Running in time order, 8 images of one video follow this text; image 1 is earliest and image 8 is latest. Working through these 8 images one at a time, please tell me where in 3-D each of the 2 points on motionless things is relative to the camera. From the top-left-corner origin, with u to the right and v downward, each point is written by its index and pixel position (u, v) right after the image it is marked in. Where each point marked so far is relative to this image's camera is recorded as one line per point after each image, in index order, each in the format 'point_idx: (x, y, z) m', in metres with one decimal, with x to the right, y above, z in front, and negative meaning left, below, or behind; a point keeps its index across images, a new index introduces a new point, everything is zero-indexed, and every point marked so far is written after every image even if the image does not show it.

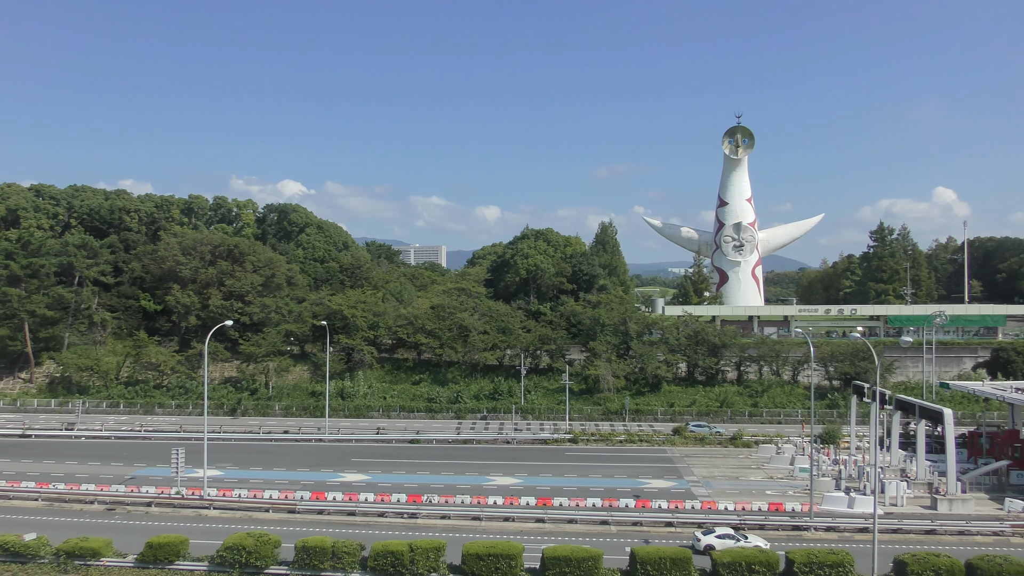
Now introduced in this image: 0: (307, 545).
0: (-3.8, -4.8, +16.5) m
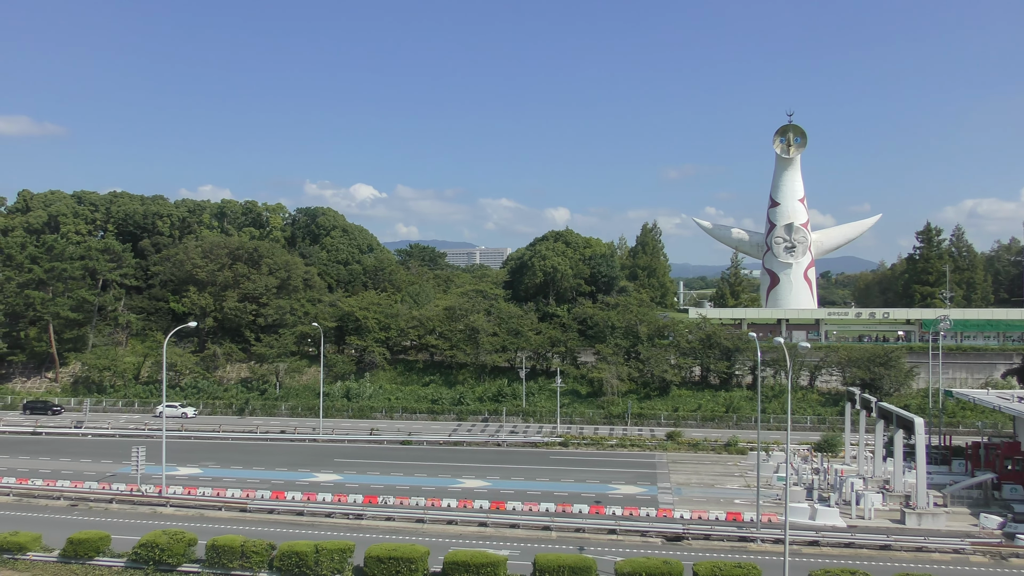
0: (-5.6, -4.8, +16.7) m
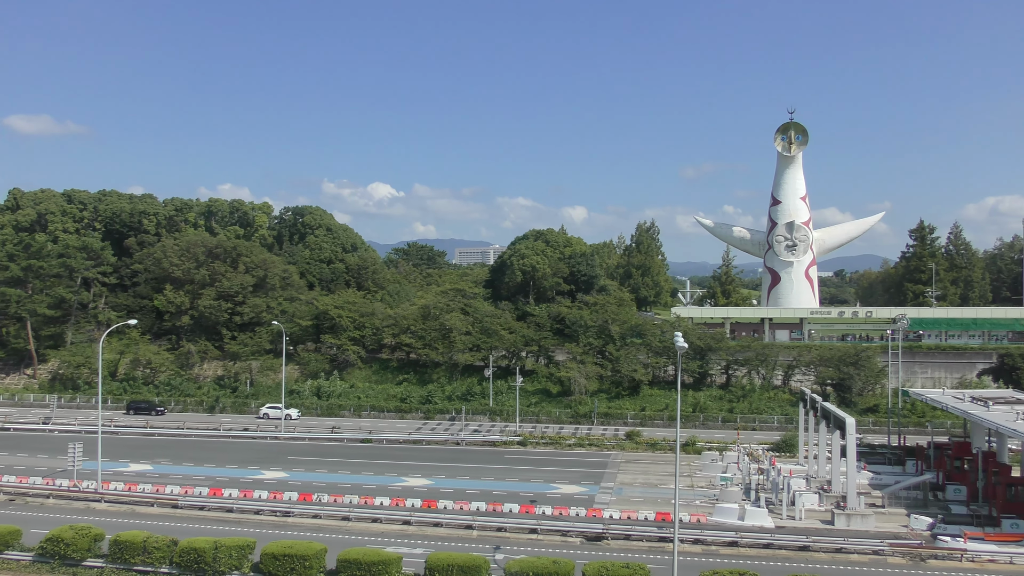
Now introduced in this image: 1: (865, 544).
0: (-7.5, -4.8, +16.9) m
1: (+7.7, -5.6, +19.4) m
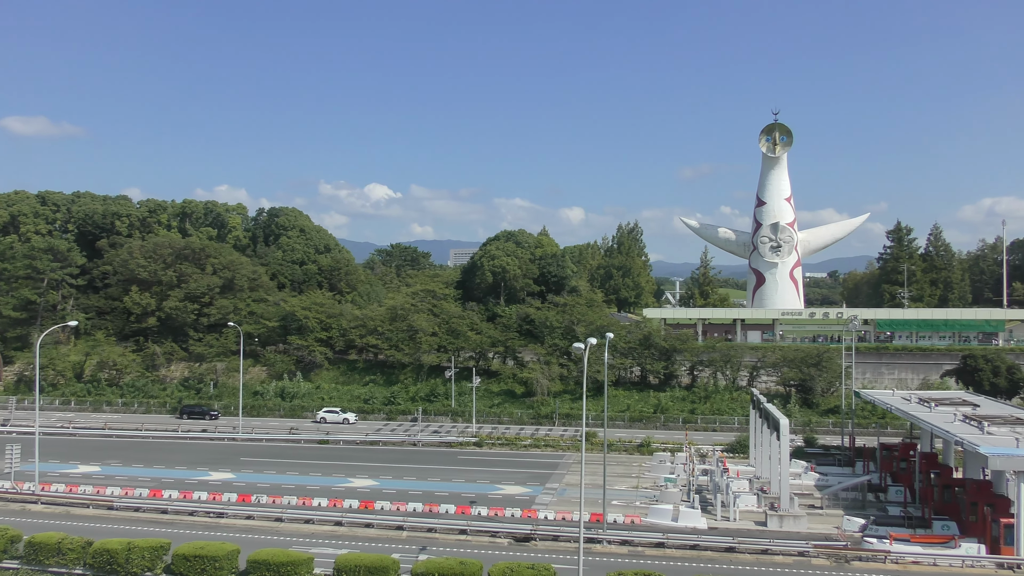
0: (-9.1, -4.8, +16.9) m
1: (+6.1, -5.7, +19.4) m
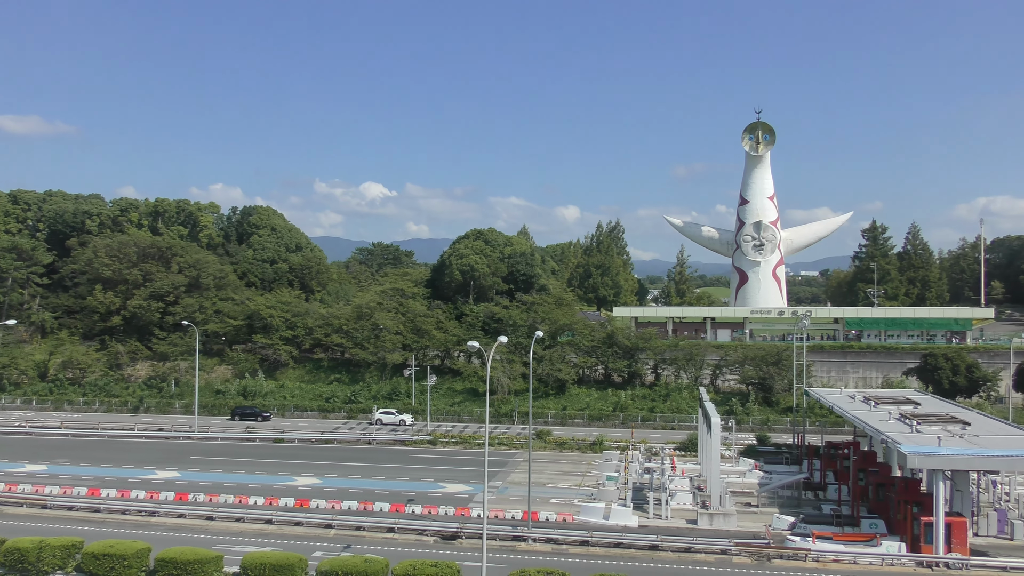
0: (-10.8, -4.8, +16.9) m
1: (+4.4, -5.6, +19.4) m
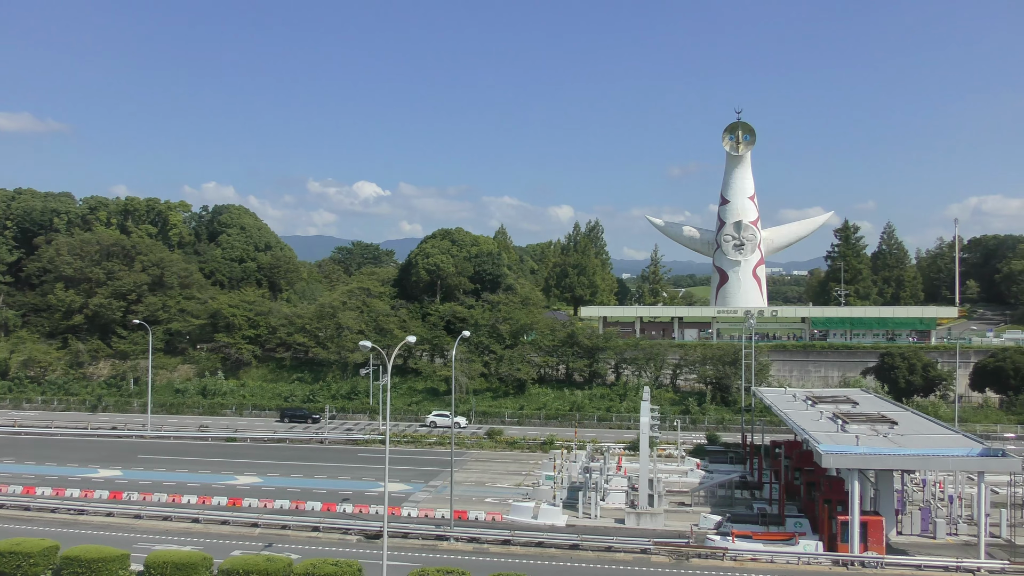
0: (-12.6, -4.8, +16.9) m
1: (+2.7, -5.6, +19.5) m
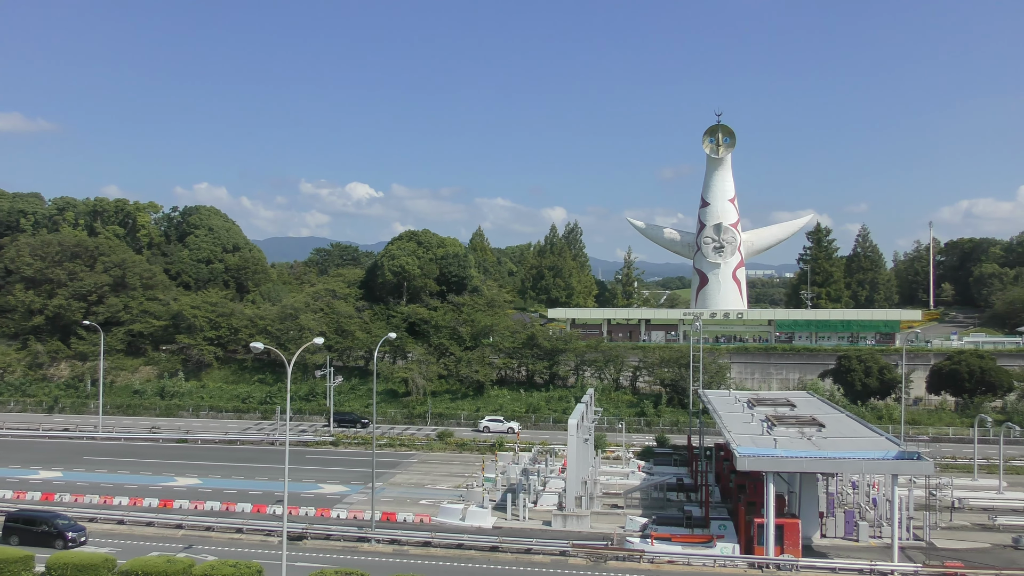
0: (-14.3, -4.8, +16.9) m
1: (+0.9, -5.7, +19.5) m
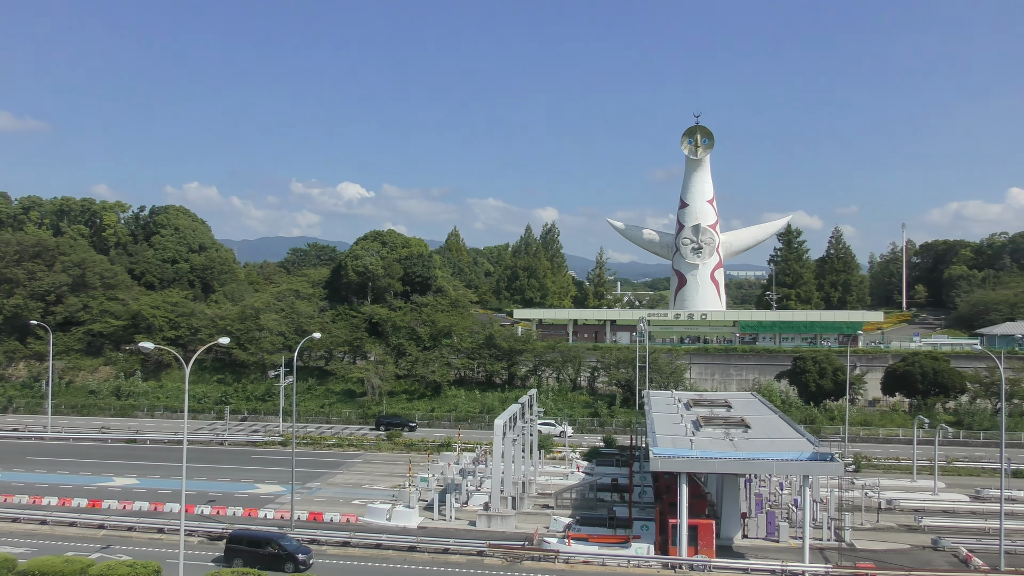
0: (-16.1, -4.8, +16.8) m
1: (-0.9, -5.7, +19.5) m
